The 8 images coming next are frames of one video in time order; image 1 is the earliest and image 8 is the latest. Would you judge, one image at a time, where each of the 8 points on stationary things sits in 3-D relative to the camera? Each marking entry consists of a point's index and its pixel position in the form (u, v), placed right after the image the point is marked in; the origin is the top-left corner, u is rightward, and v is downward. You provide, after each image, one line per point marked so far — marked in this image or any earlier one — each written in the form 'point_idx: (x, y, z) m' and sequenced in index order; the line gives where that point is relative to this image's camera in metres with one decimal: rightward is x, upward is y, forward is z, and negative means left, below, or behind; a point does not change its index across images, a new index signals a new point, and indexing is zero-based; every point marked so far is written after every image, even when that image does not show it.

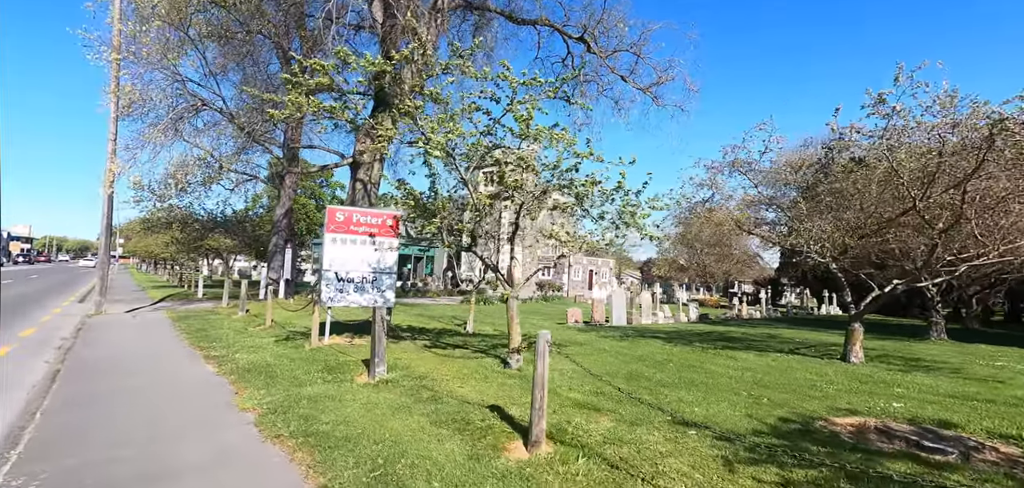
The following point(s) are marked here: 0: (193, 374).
0: (-3.7, -1.7, +6.1) m
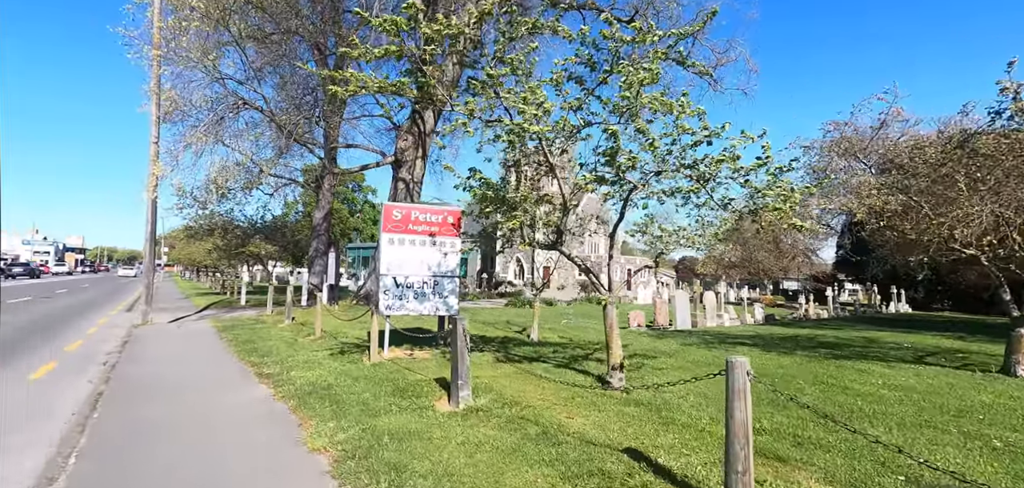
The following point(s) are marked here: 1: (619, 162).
0: (-2.7, -1.7, +5.4) m
1: (+0.9, +0.7, +4.4) m
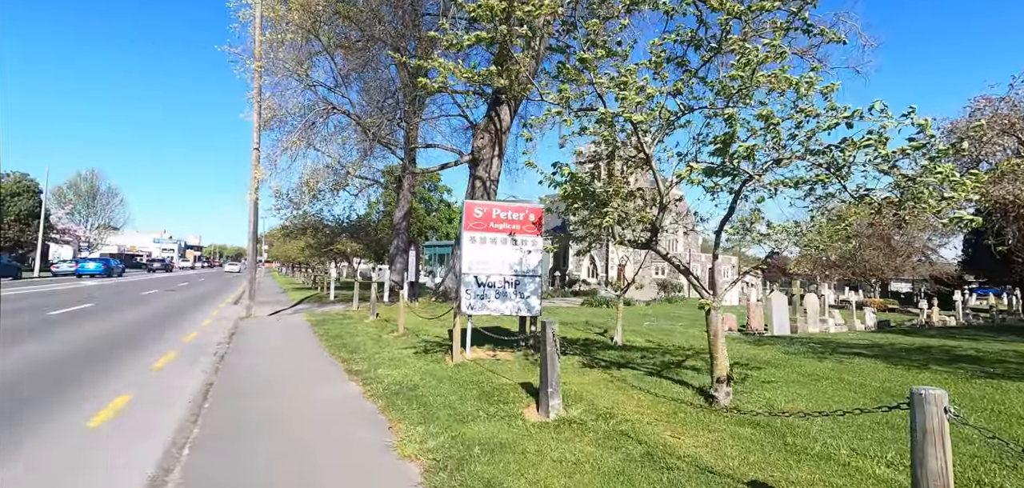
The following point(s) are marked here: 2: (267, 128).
0: (-1.8, -1.7, +5.5) m
1: (+1.6, +0.7, +3.9) m
2: (-9.1, +4.3, +19.4) m
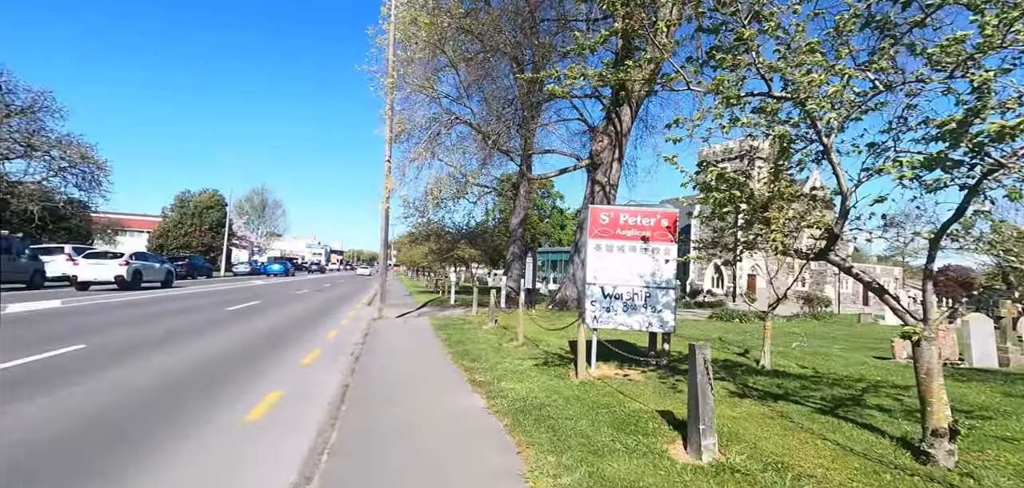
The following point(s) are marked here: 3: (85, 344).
0: (-0.5, -1.8, +5.2) m
1: (+2.6, +0.6, +3.0) m
2: (-4.6, +4.0, +20.5) m
3: (-9.3, -2.2, +11.4) m
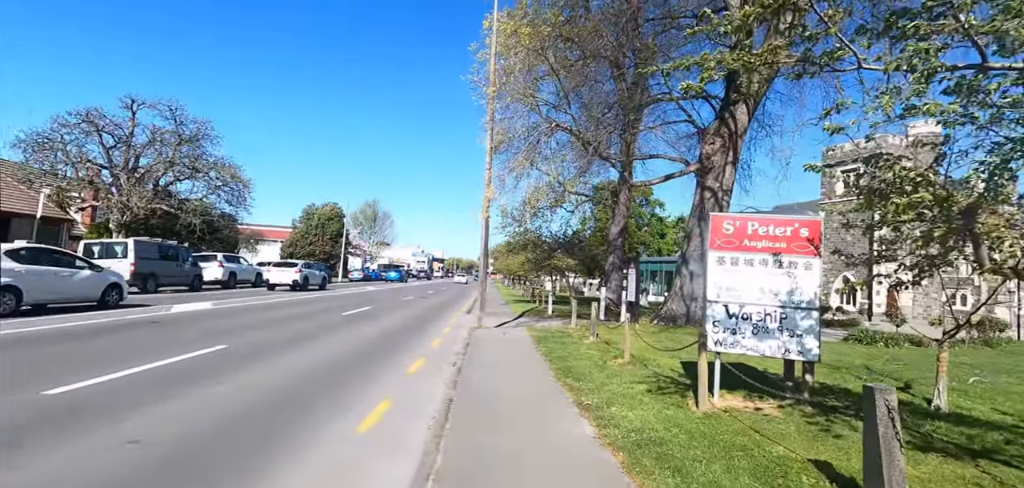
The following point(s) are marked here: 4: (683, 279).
0: (+0.5, -1.9, +4.7) m
1: (+3.2, +0.5, +2.0) m
2: (-0.6, +3.7, +20.6) m
3: (-7.0, -2.5, +12.4) m
4: (+5.3, -1.1, +16.0) m
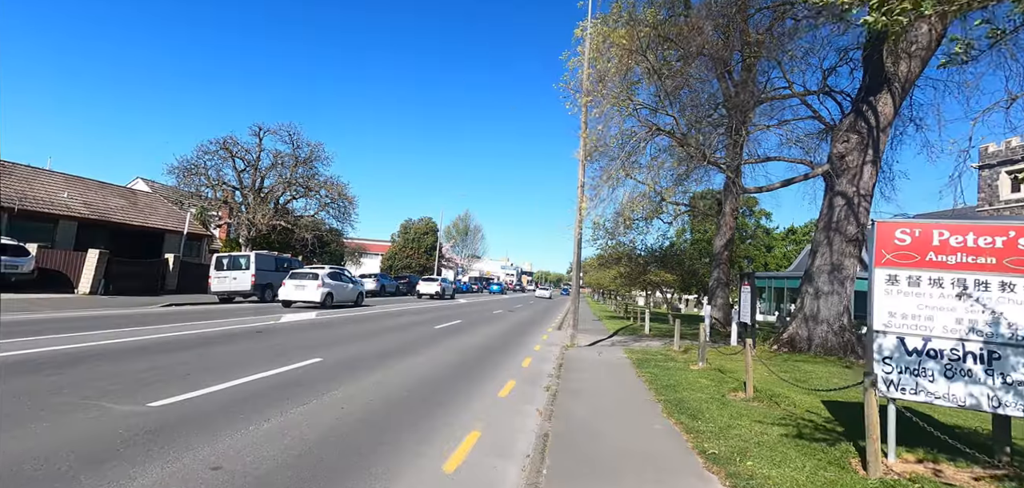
0: (+1.3, -2.0, +3.6) m
1: (+3.5, +0.5, +0.5) m
2: (+2.9, +3.2, +19.6) m
3: (-4.7, -2.7, +12.4) m
4: (+7.9, -1.4, +13.9) m
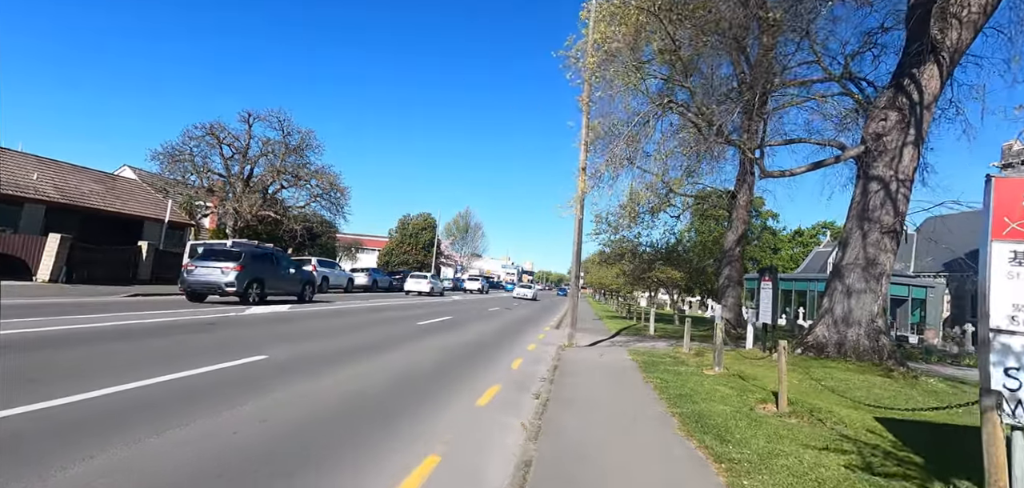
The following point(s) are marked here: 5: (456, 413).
0: (+1.1, -1.7, +2.1) m
1: (+3.3, +0.8, -1.0) m
2: (+2.8, +3.4, +18.0) m
3: (-5.0, -2.3, +10.9) m
4: (+7.7, -1.2, +12.3) m
5: (-0.8, -2.3, +7.3) m
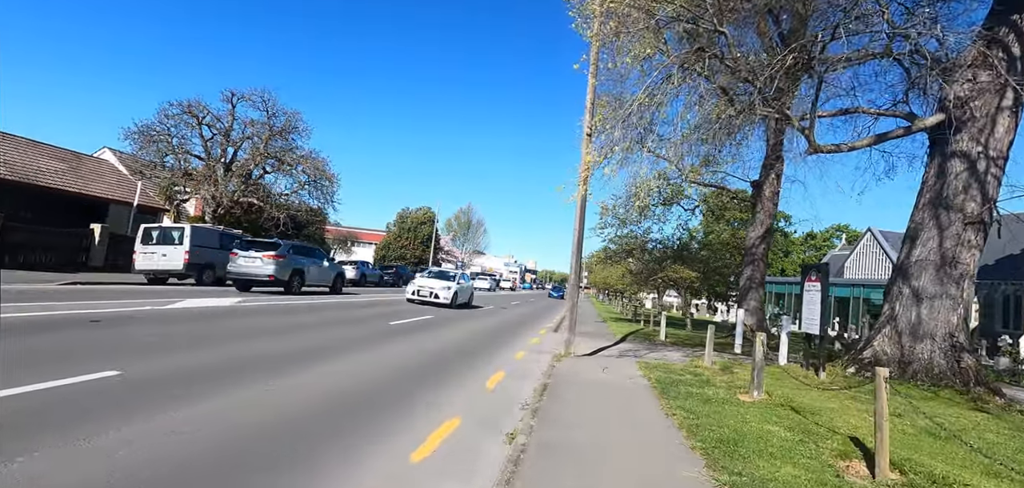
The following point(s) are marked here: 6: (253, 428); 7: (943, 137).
0: (+0.7, -1.4, -0.4) m
1: (+2.9, +1.0, -3.5) m
2: (+2.6, +3.7, +15.5) m
3: (-5.4, -1.9, +8.5) m
4: (+7.4, -1.1, +9.8) m
5: (-1.2, -2.0, +4.8) m
6: (-3.1, -1.9, +5.6) m
7: (+8.1, +2.0, +9.6) m
